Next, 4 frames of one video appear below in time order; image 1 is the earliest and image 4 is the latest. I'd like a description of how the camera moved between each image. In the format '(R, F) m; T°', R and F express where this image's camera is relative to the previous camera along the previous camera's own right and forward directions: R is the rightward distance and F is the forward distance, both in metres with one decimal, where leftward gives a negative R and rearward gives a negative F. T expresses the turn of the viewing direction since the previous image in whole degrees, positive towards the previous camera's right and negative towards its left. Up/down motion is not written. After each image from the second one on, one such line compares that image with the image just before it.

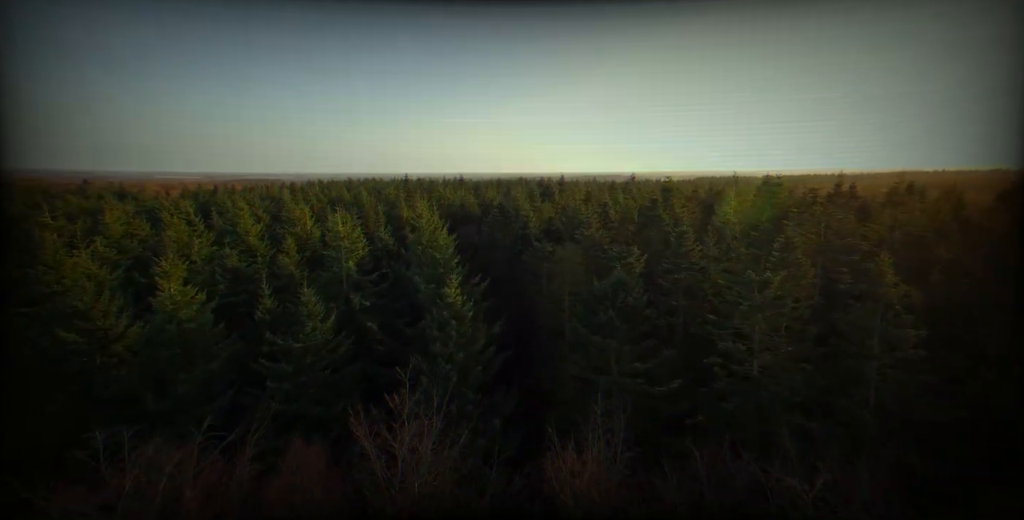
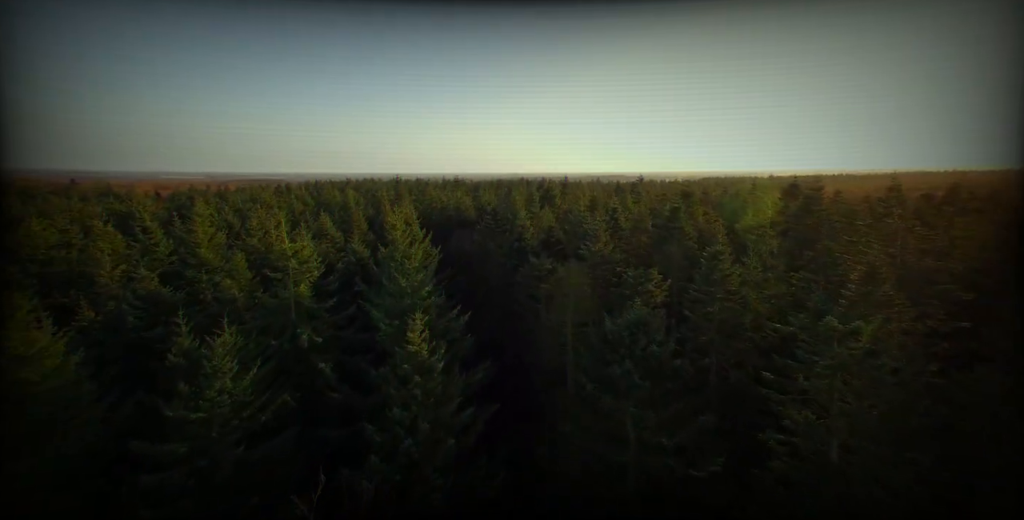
(+0.5, +4.5) m; 0°
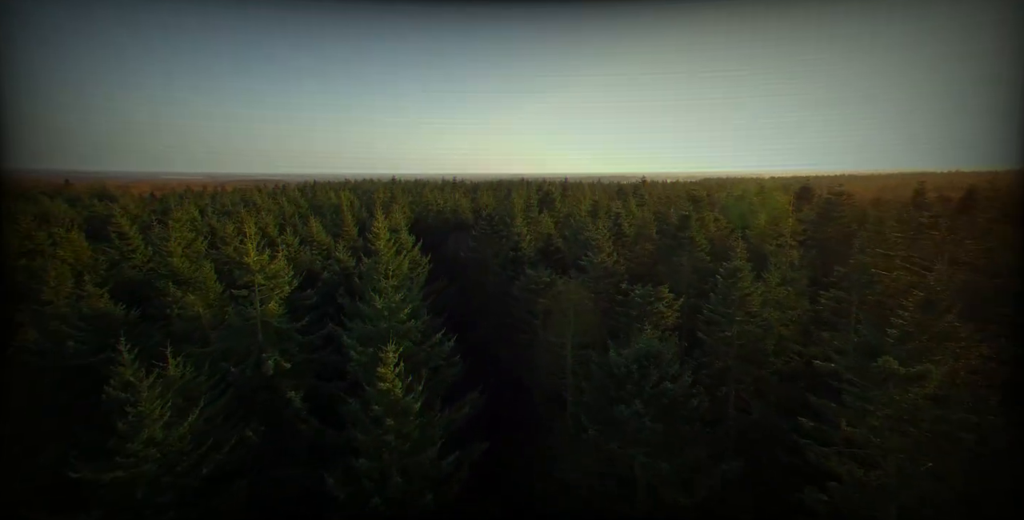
(+0.3, +2.0) m; 0°
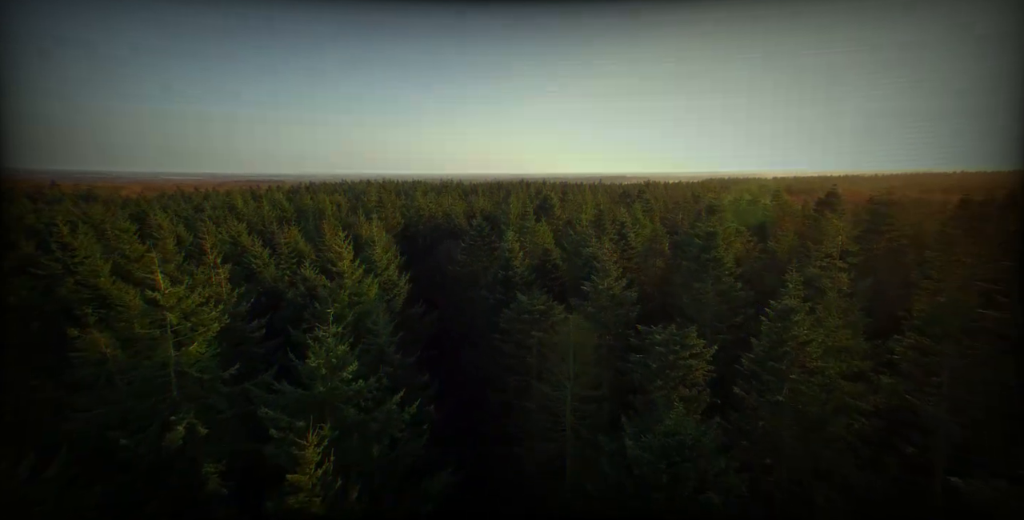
(+0.5, +3.6) m; 0°
